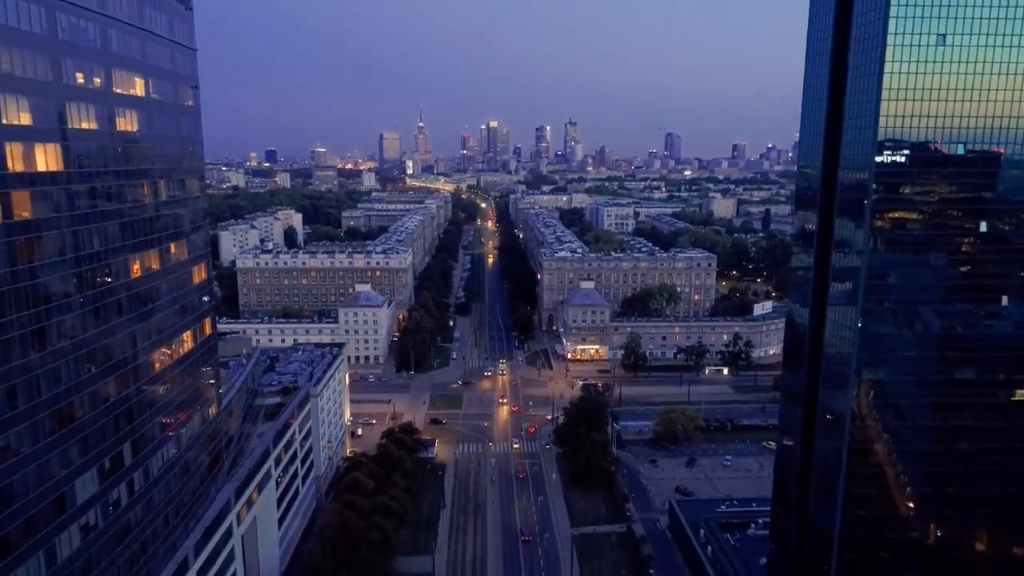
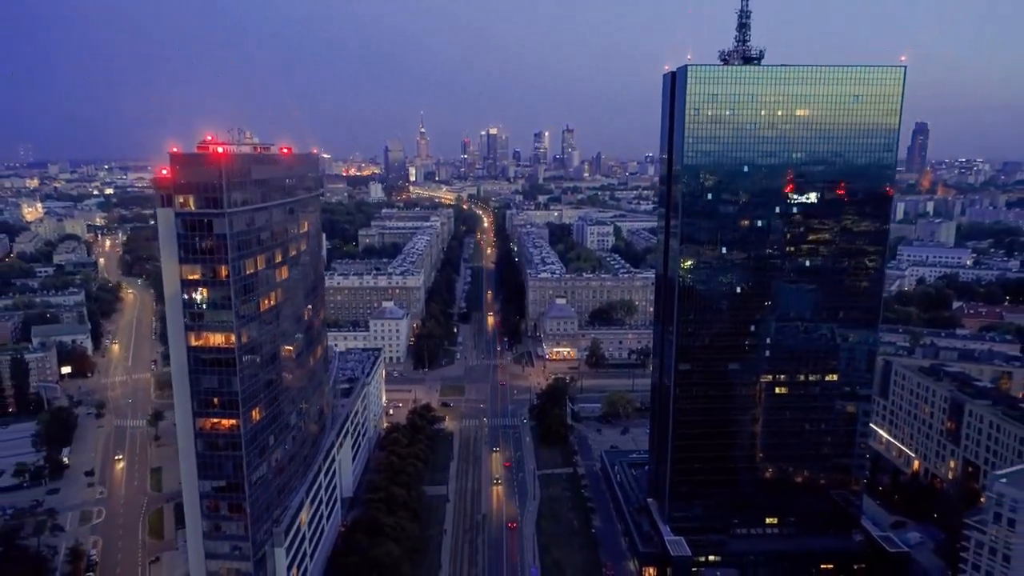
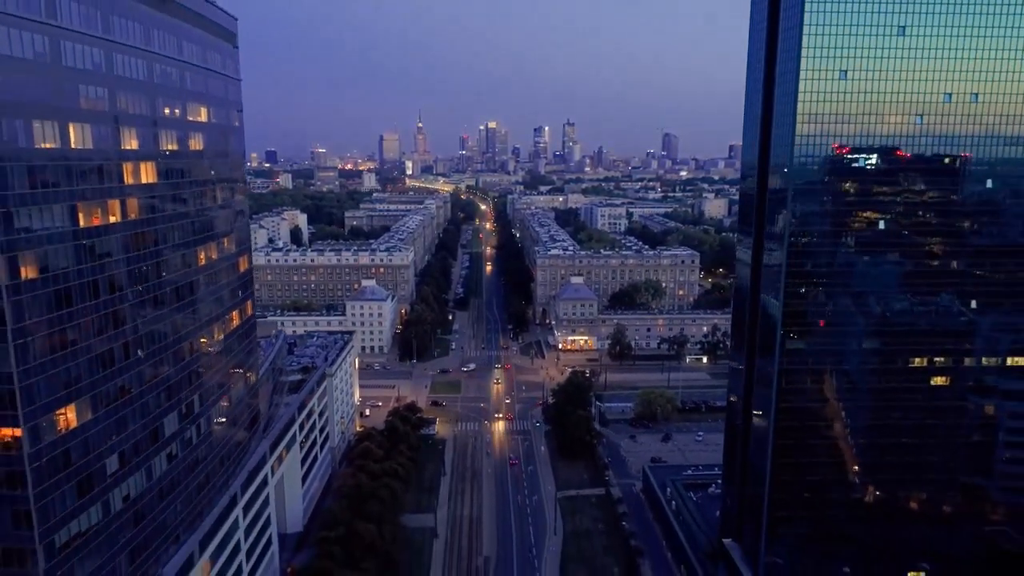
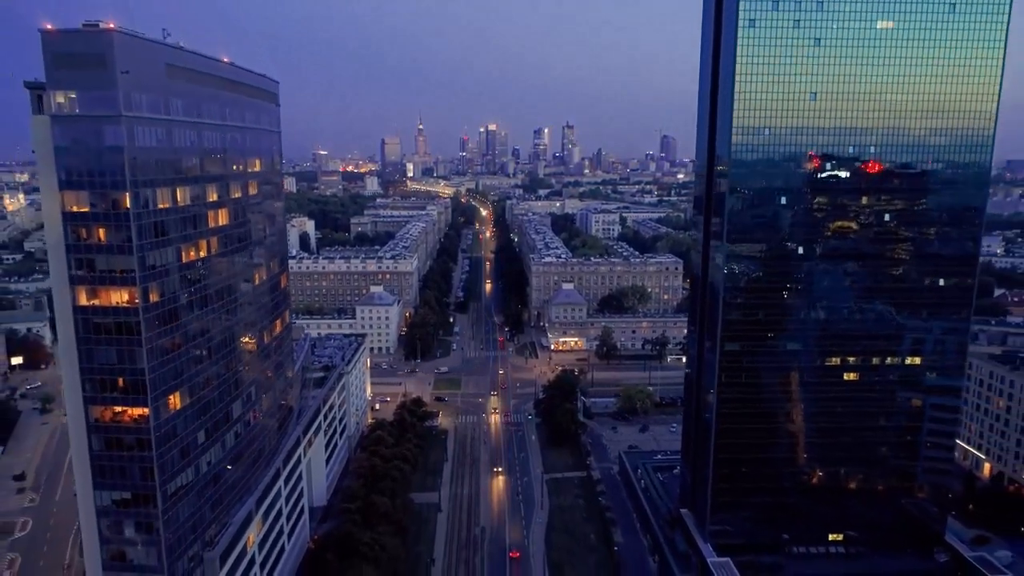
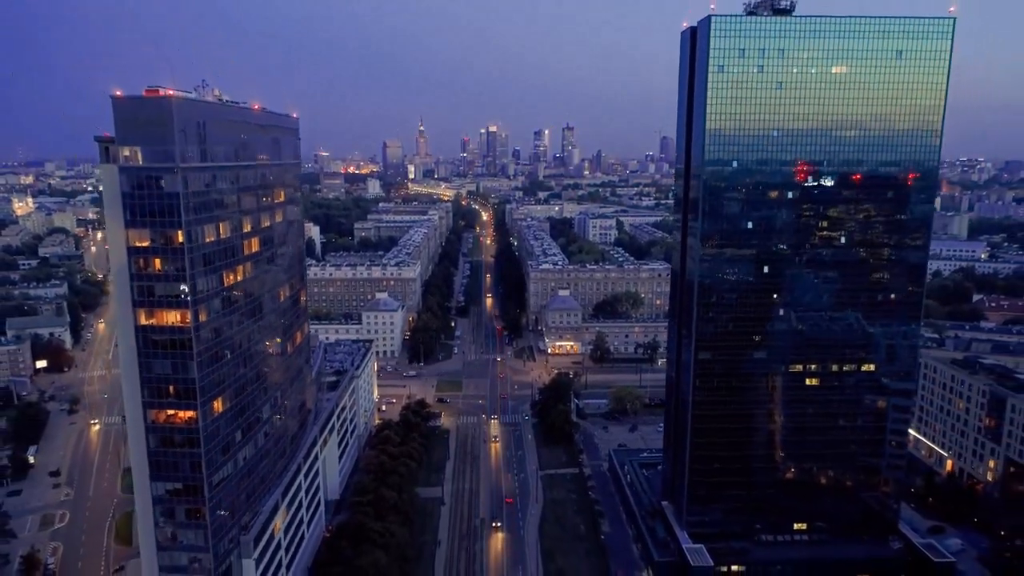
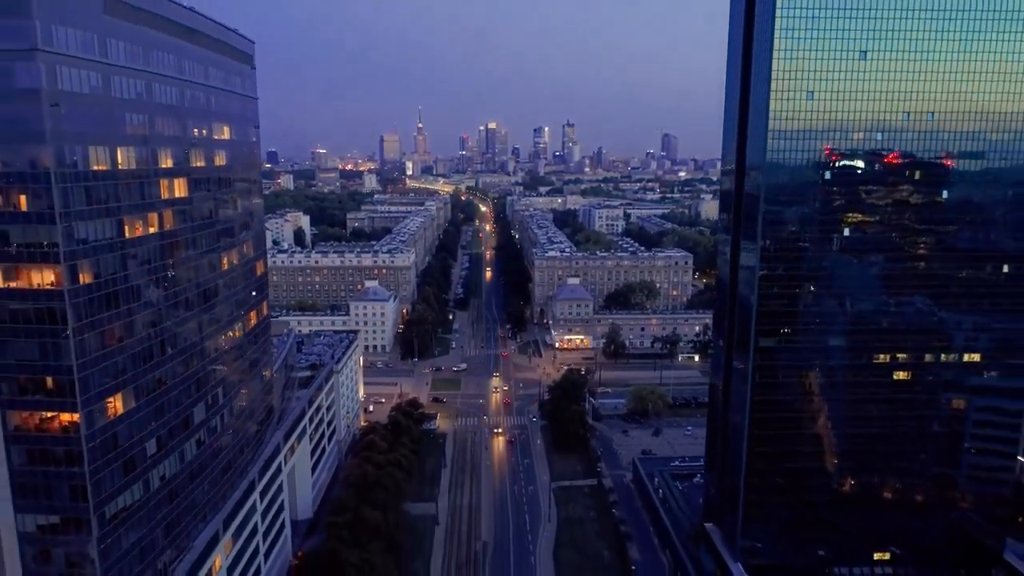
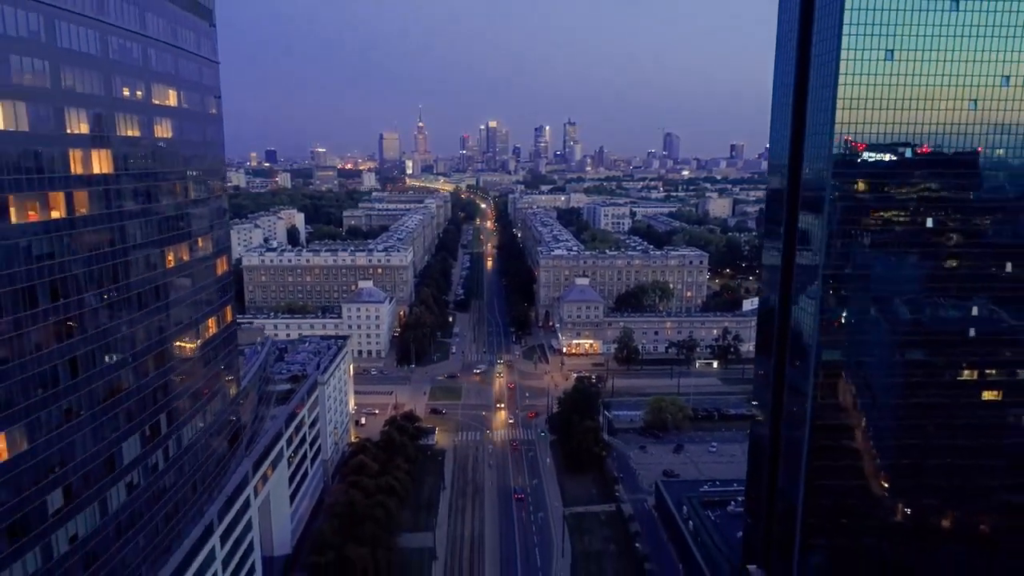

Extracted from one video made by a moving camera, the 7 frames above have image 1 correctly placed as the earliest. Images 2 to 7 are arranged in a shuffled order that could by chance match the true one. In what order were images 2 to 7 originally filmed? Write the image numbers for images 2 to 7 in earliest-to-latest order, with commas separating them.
7, 3, 6, 4, 5, 2
